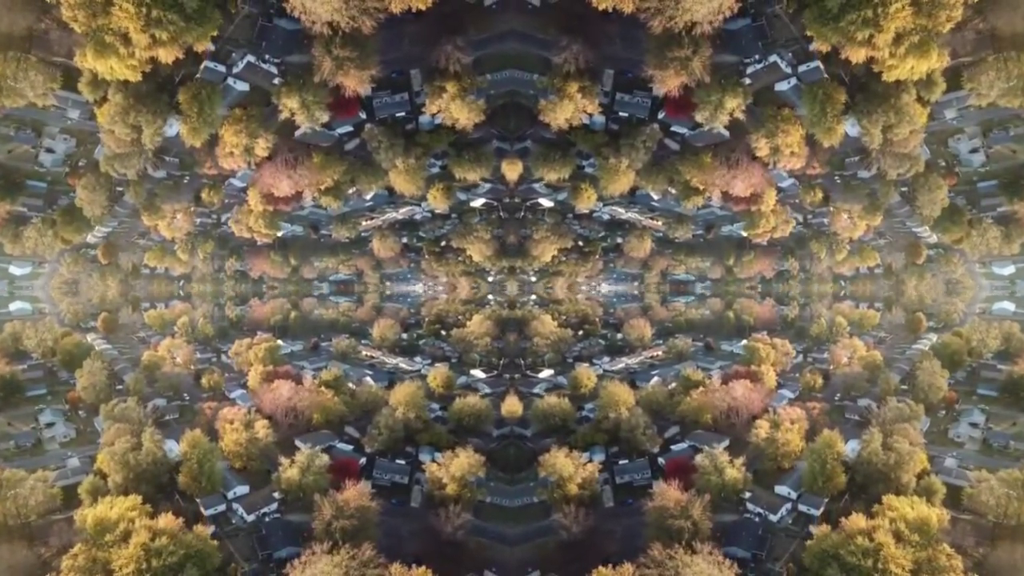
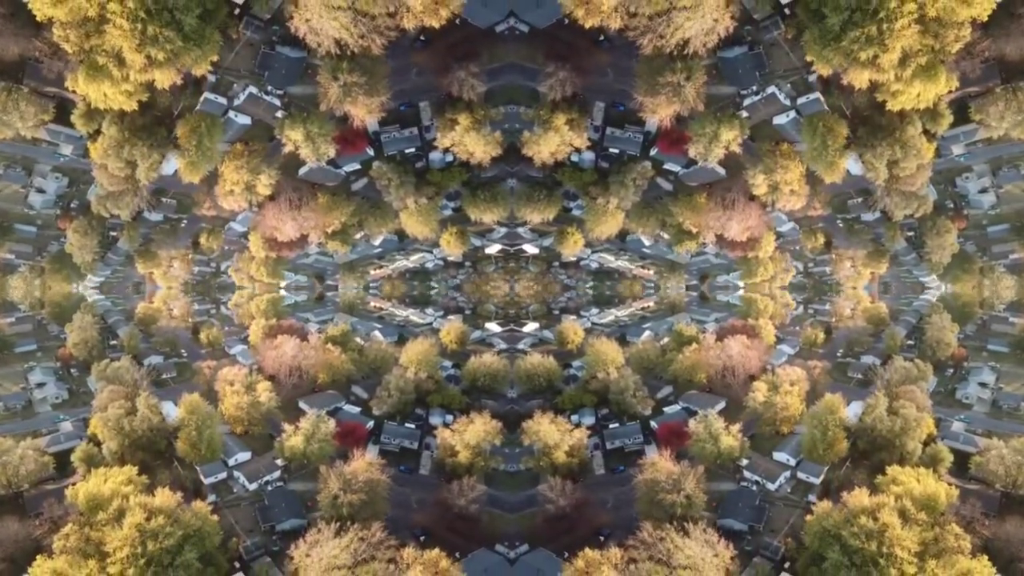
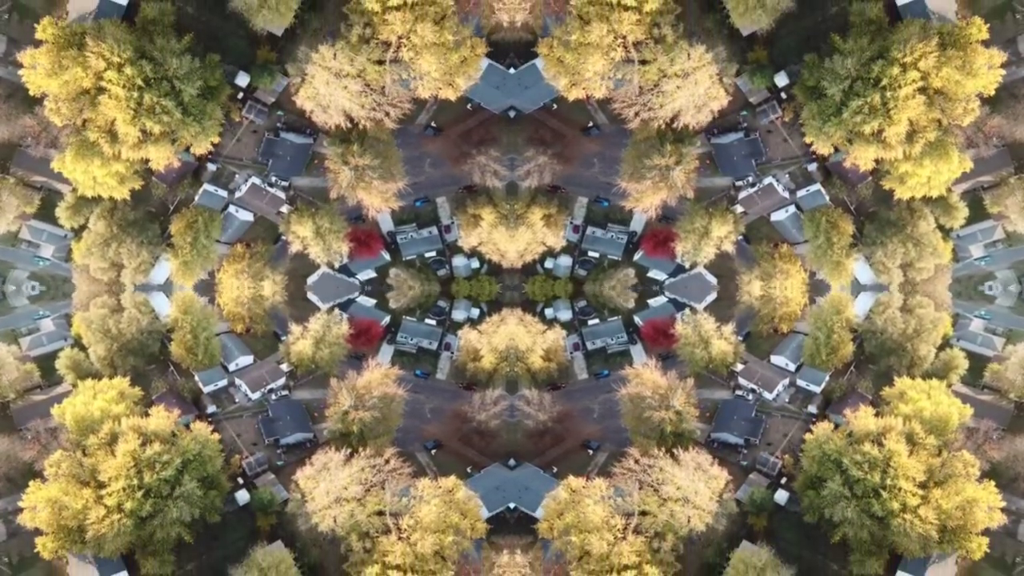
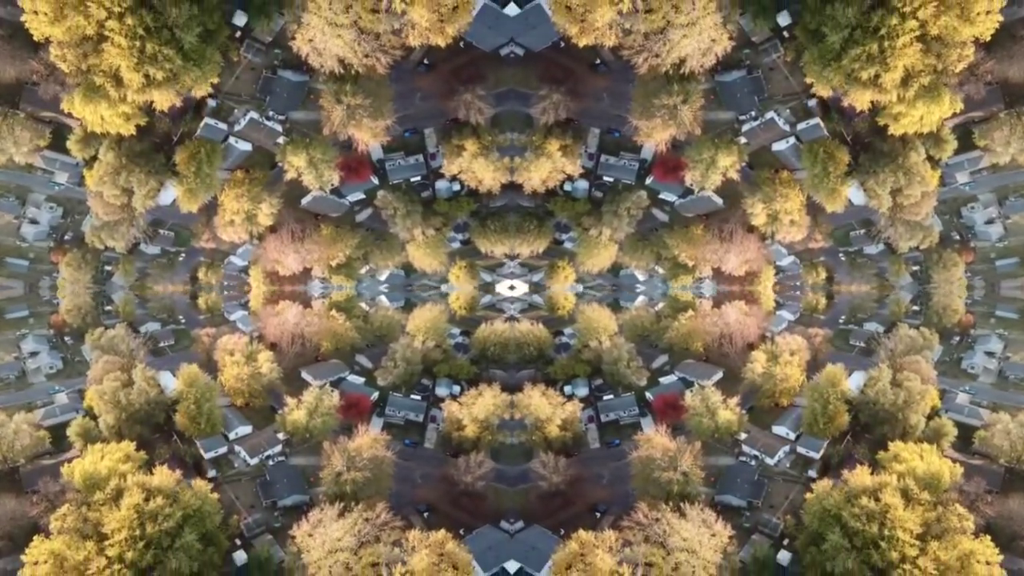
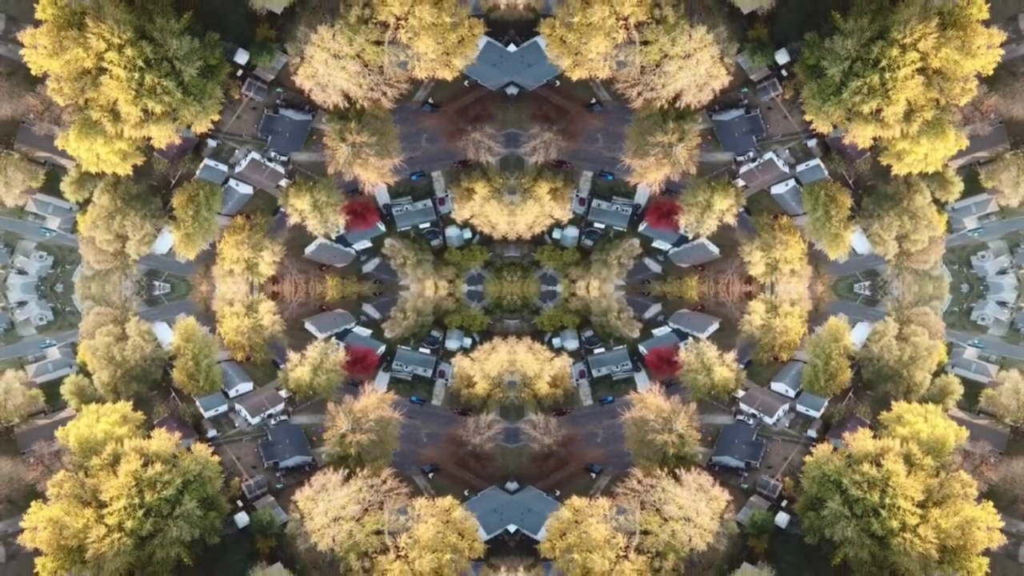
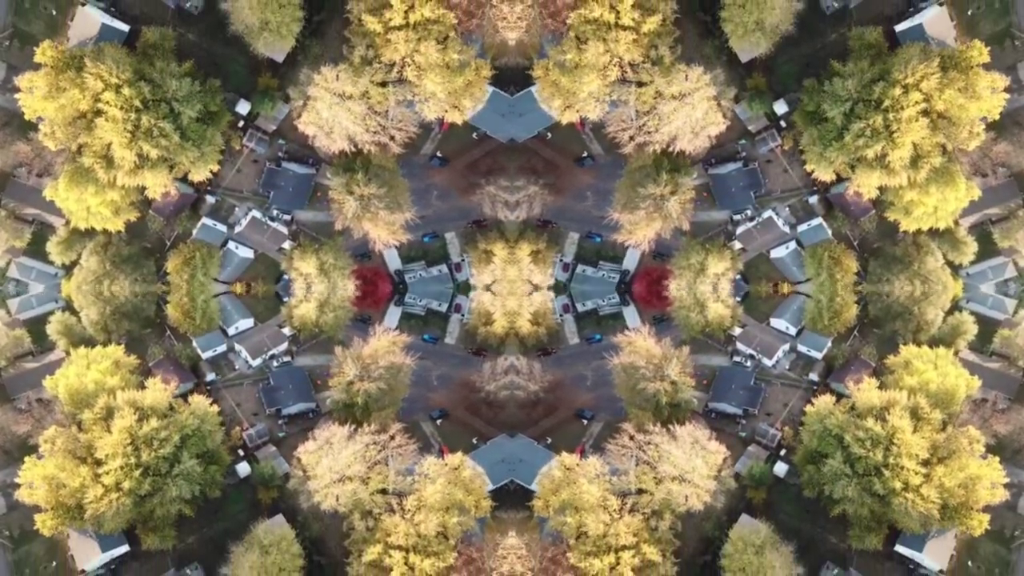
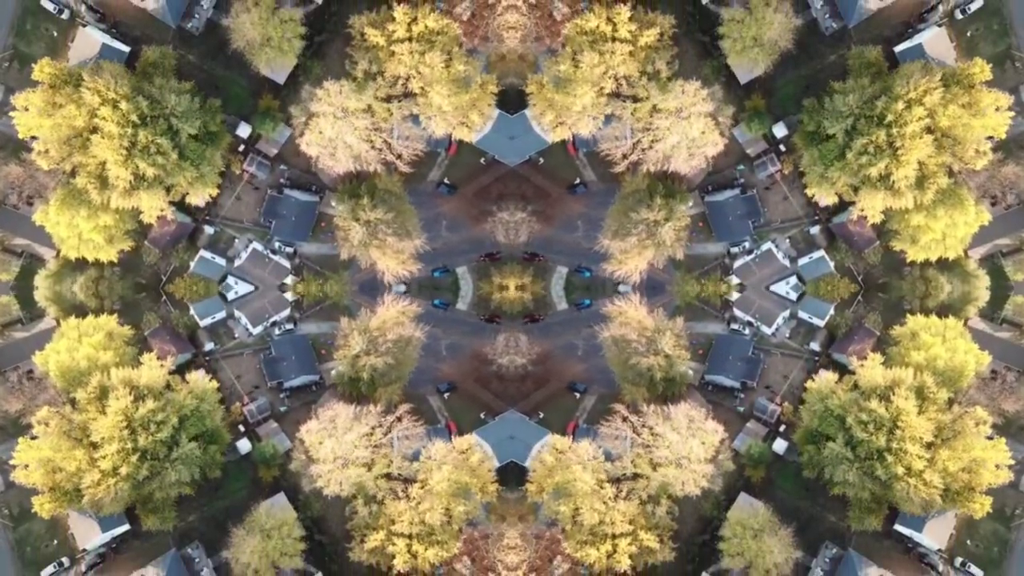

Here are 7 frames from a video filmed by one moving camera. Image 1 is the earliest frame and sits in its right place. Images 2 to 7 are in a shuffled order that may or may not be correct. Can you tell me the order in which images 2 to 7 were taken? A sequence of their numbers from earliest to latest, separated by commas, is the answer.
2, 4, 5, 3, 6, 7
